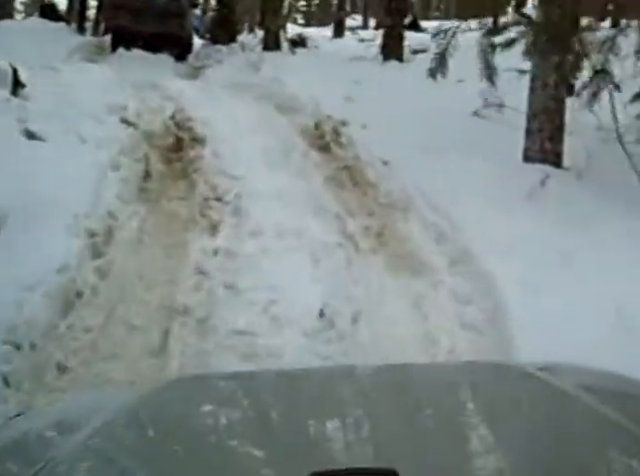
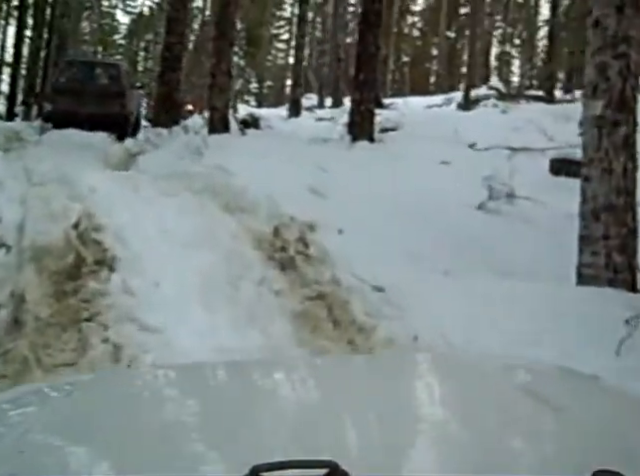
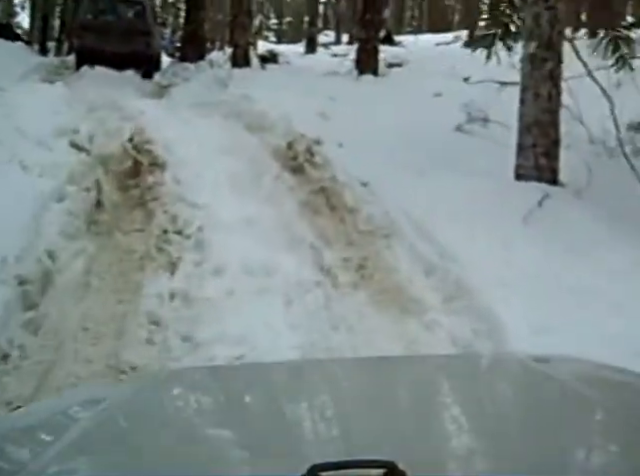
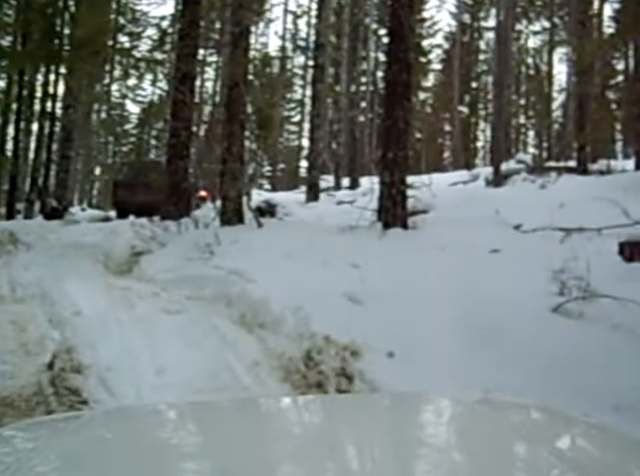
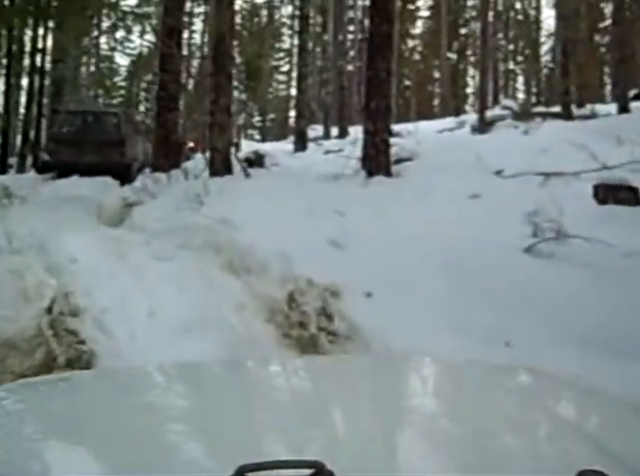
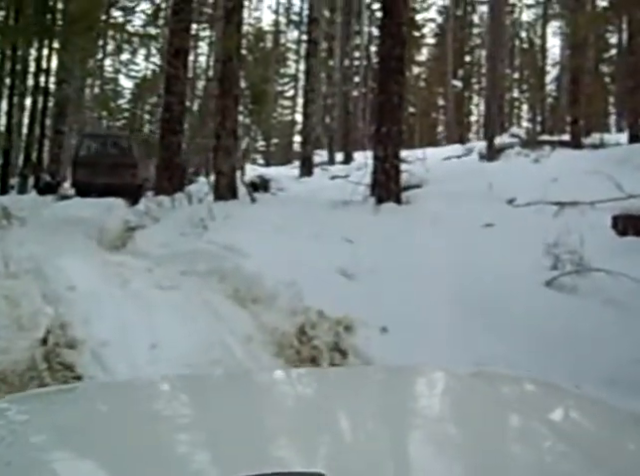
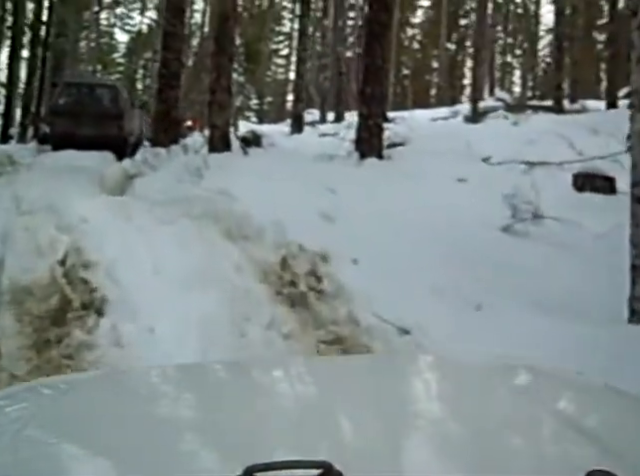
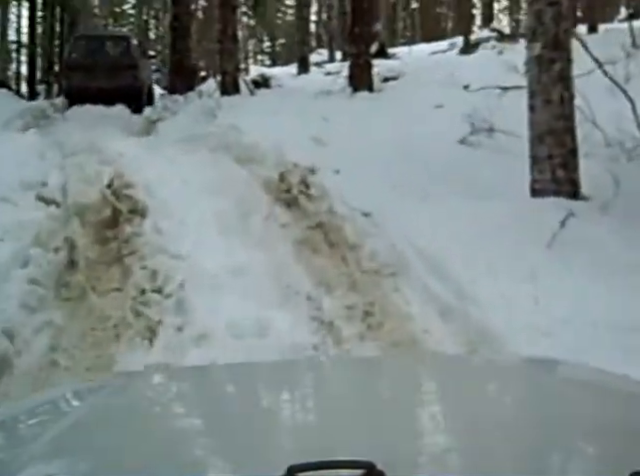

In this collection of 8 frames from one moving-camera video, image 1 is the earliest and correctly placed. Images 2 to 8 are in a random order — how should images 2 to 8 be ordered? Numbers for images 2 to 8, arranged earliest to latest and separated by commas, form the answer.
3, 8, 2, 7, 5, 6, 4
